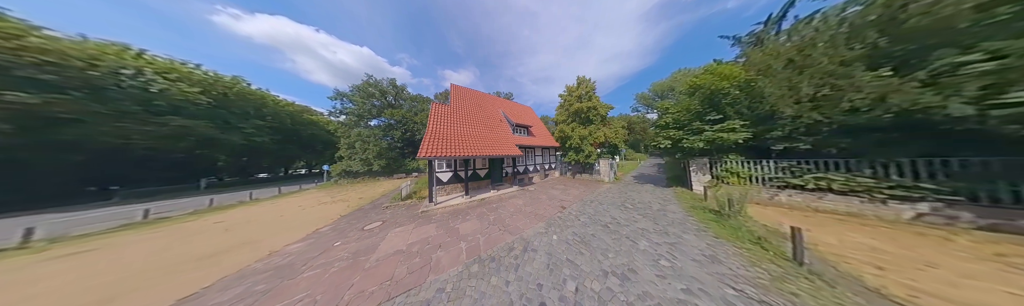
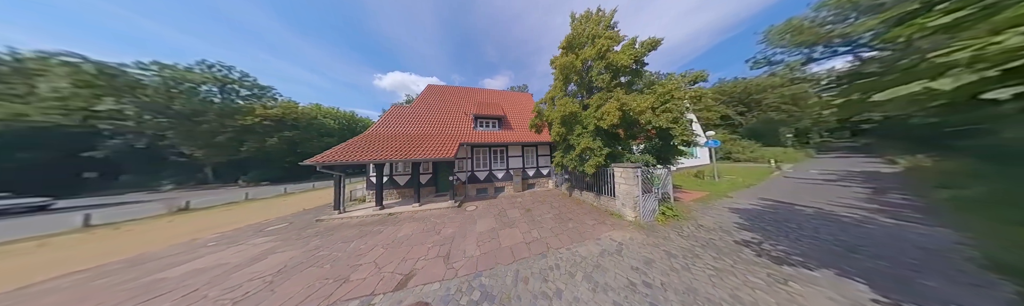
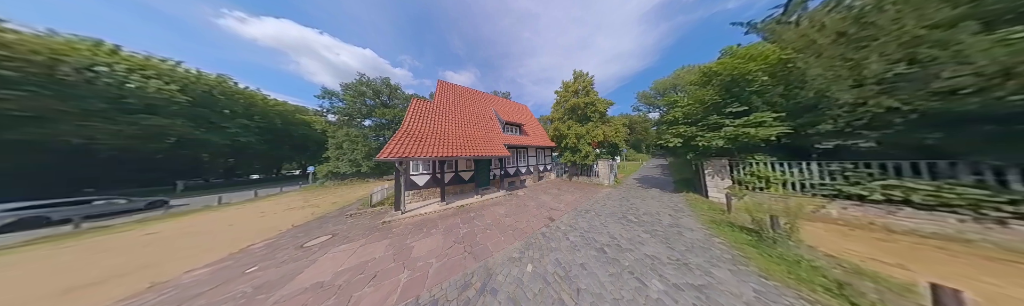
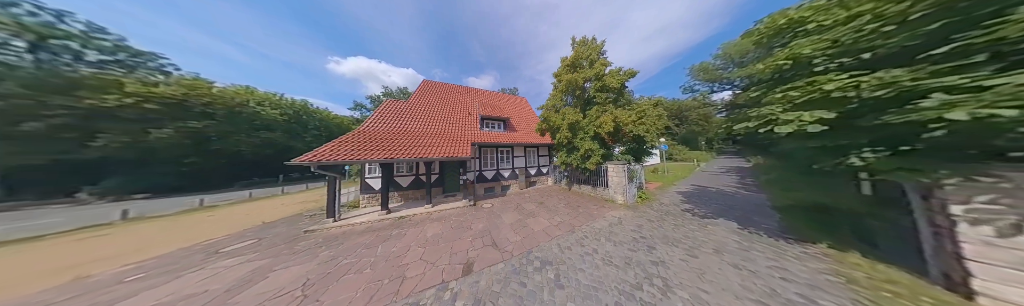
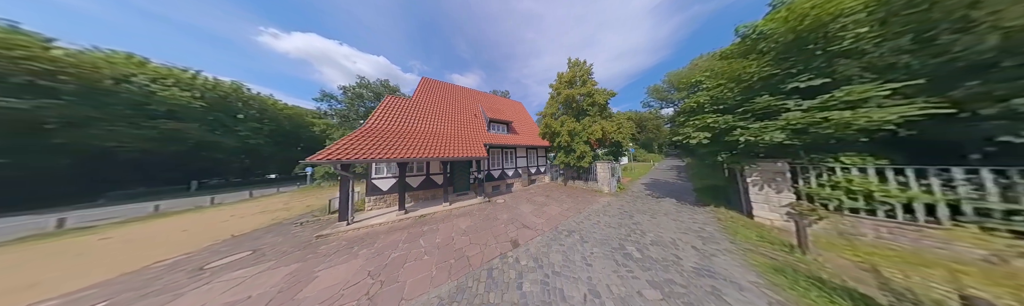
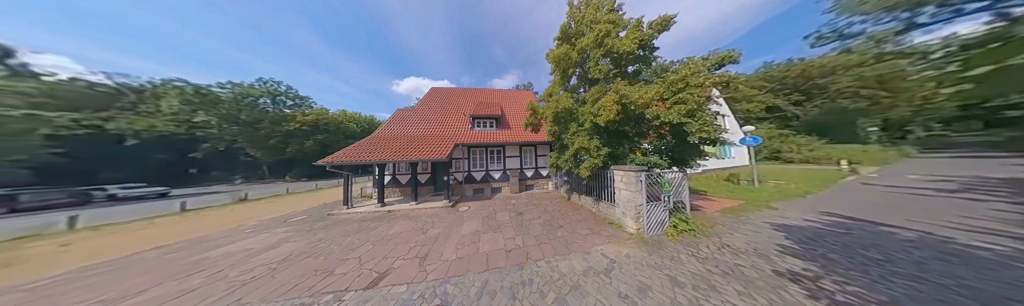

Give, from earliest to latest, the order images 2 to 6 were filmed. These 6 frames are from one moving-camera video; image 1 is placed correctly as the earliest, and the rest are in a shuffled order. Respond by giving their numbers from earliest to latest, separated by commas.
3, 5, 4, 2, 6
